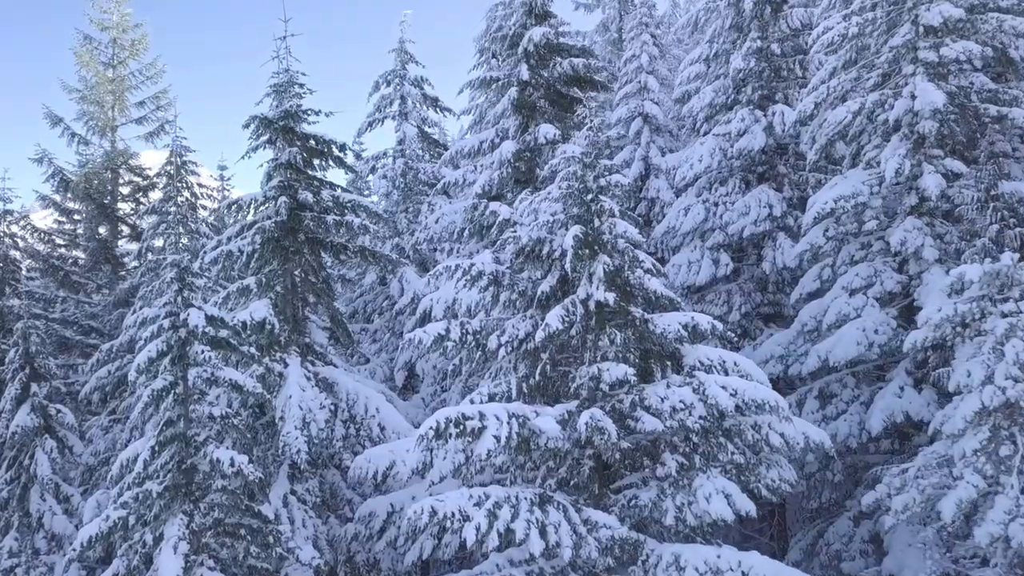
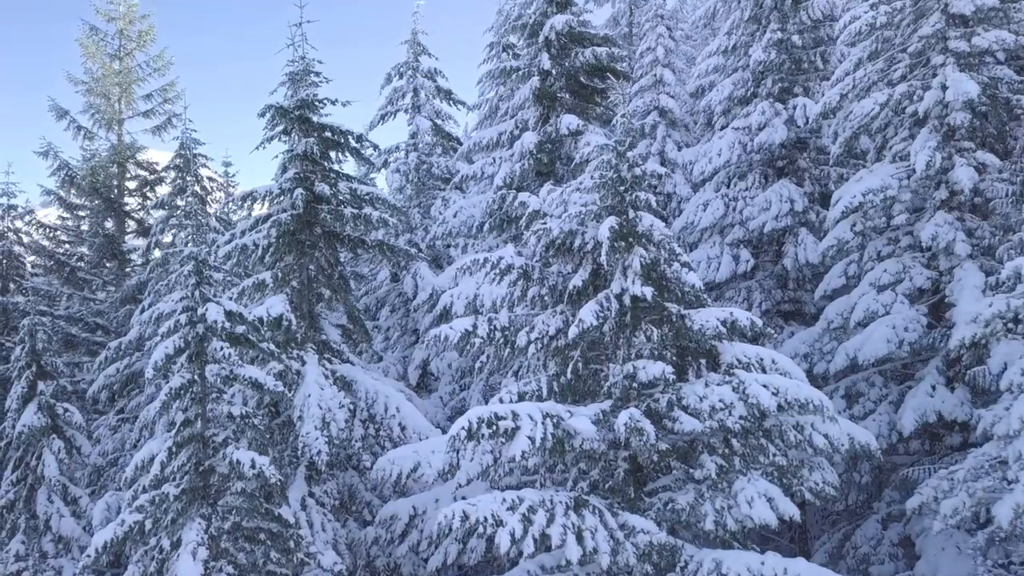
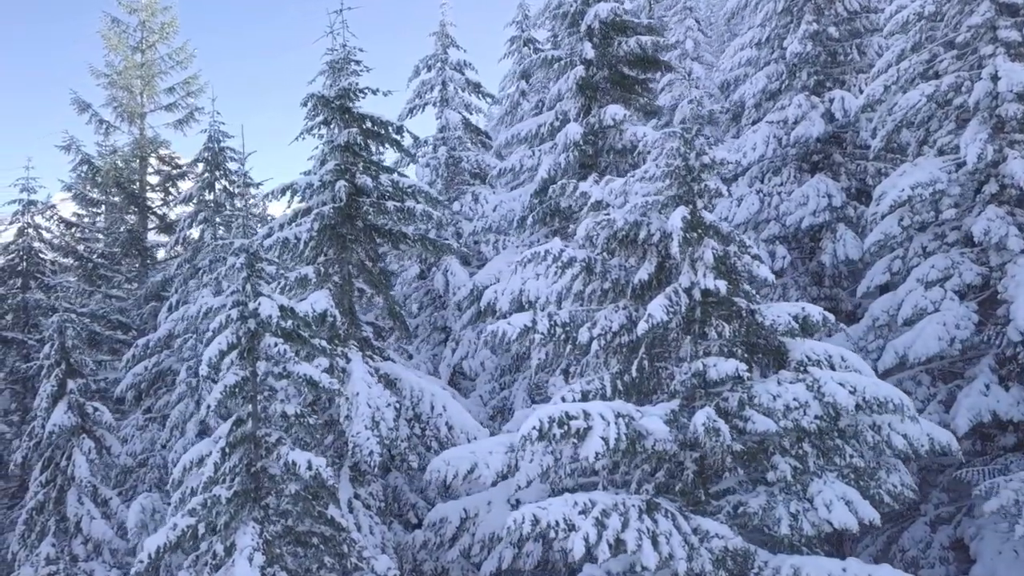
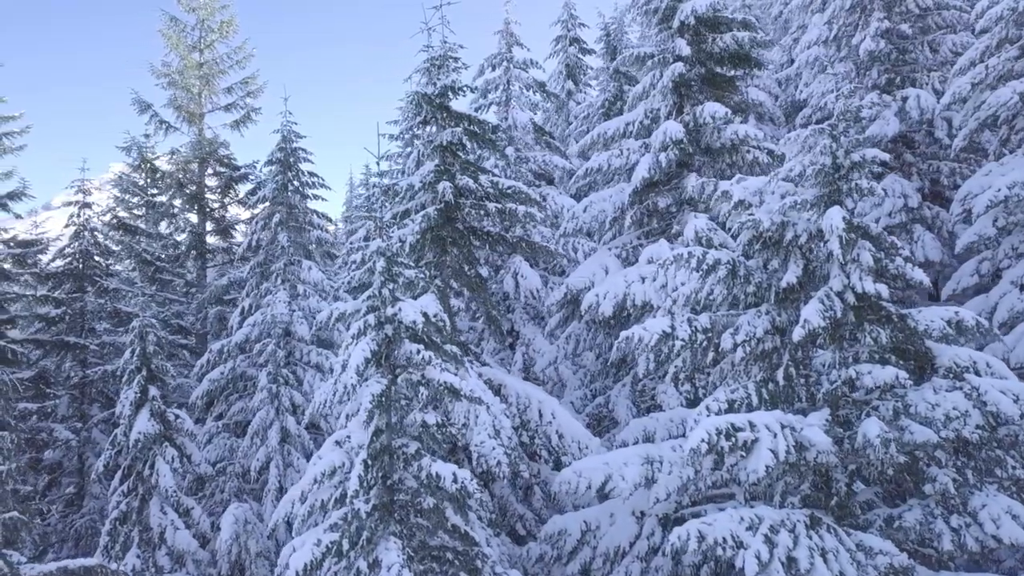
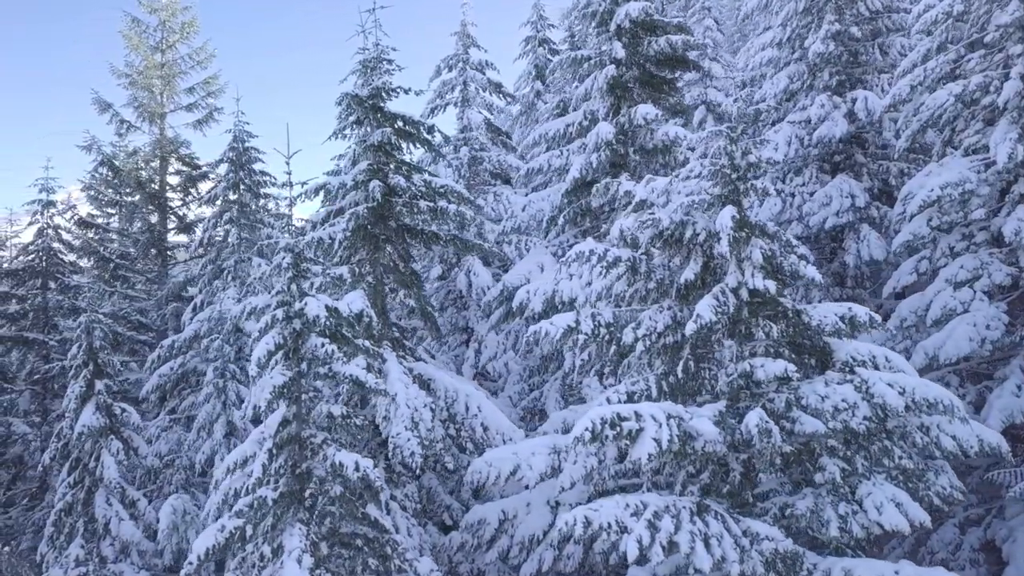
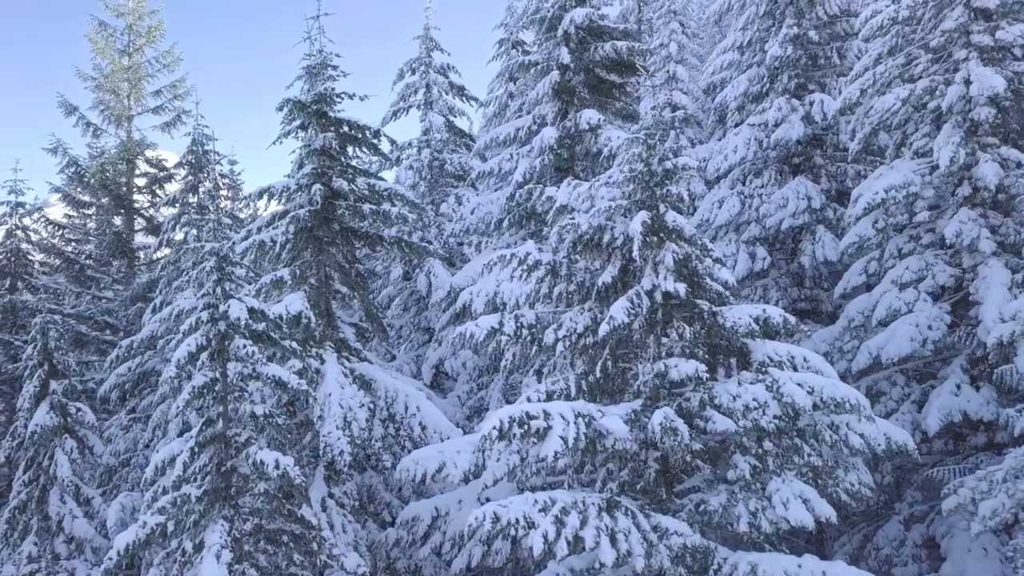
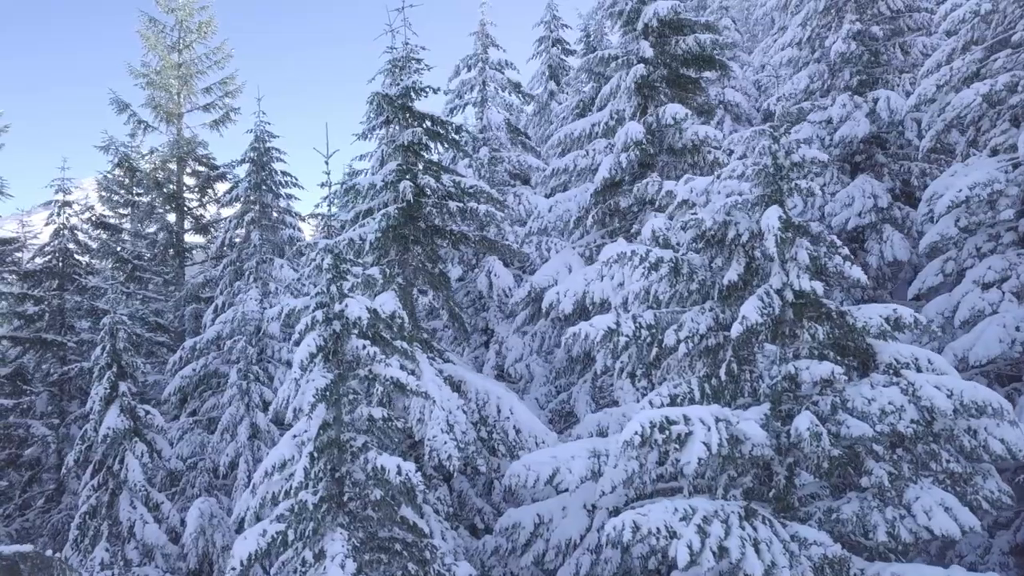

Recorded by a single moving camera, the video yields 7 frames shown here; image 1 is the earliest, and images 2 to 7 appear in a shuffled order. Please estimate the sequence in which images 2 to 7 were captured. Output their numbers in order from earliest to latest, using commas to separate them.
2, 6, 3, 5, 7, 4
